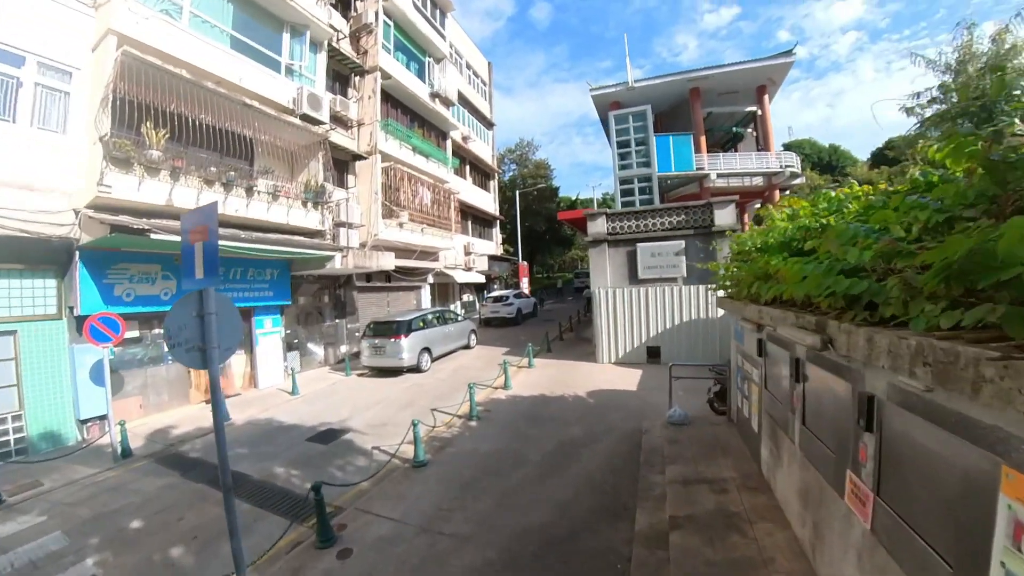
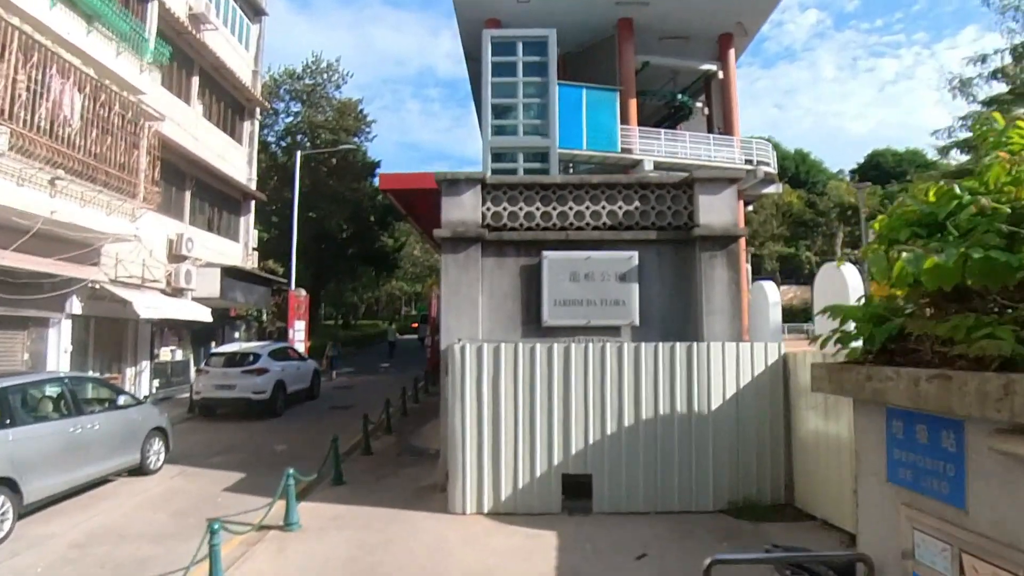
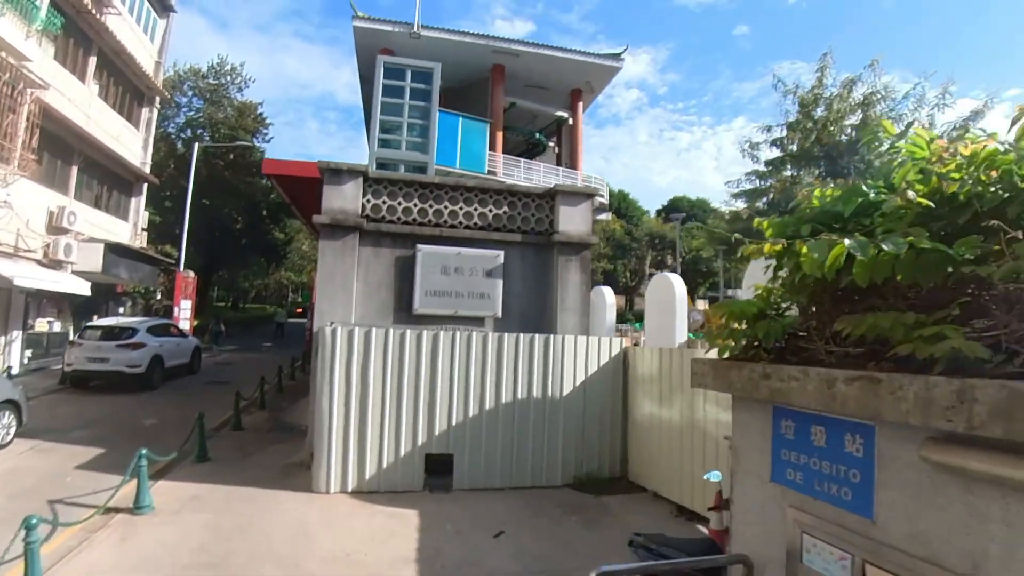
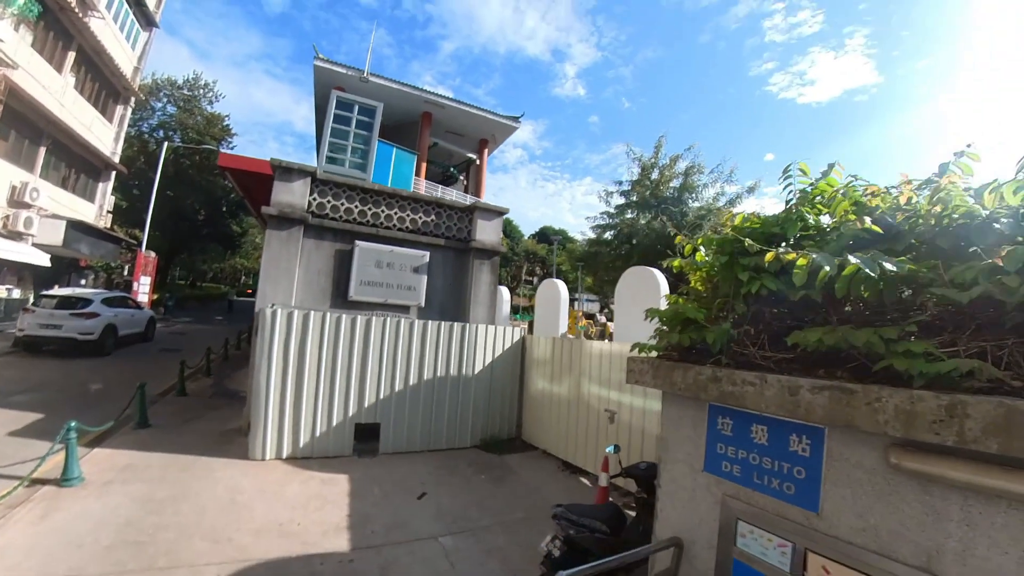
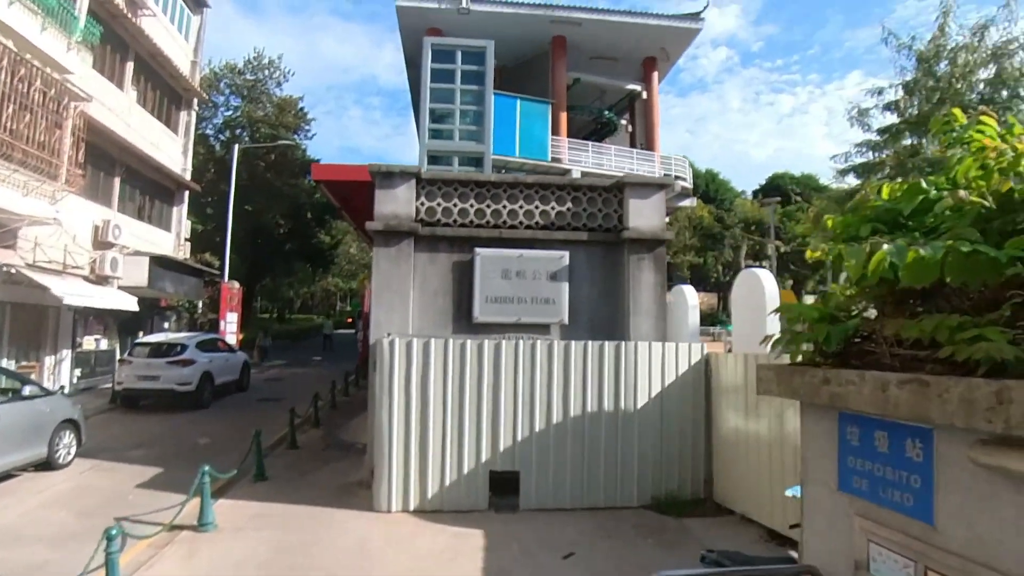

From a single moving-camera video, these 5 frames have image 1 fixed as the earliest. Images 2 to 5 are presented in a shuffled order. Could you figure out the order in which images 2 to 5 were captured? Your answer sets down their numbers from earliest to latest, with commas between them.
2, 5, 3, 4
